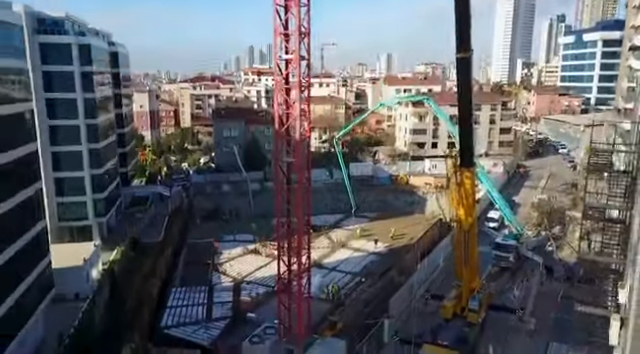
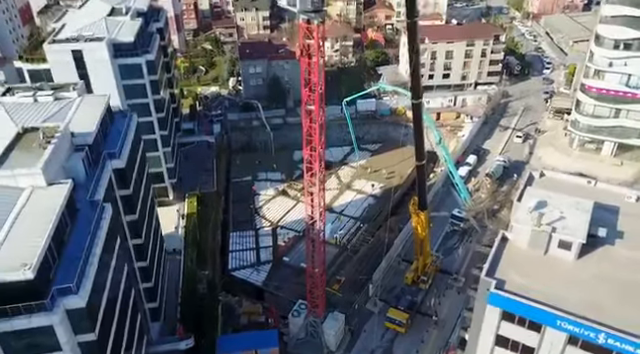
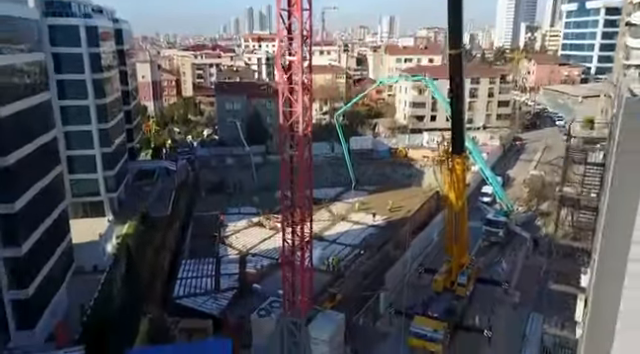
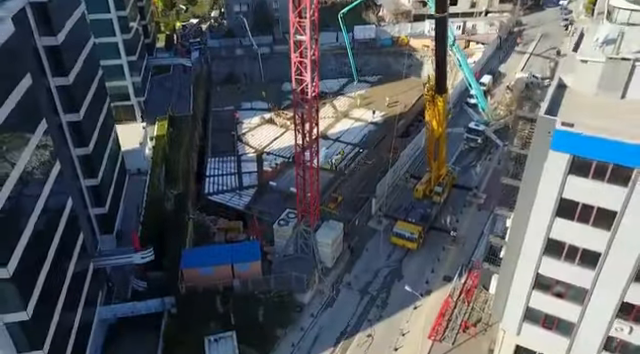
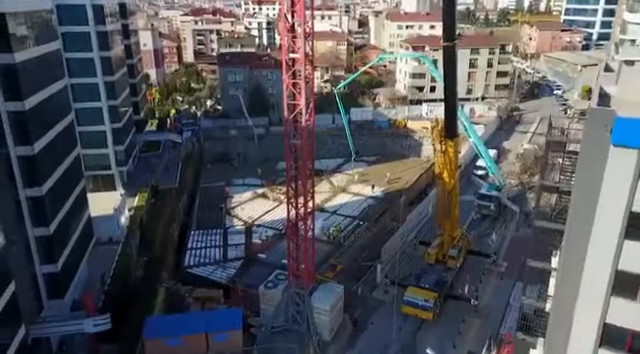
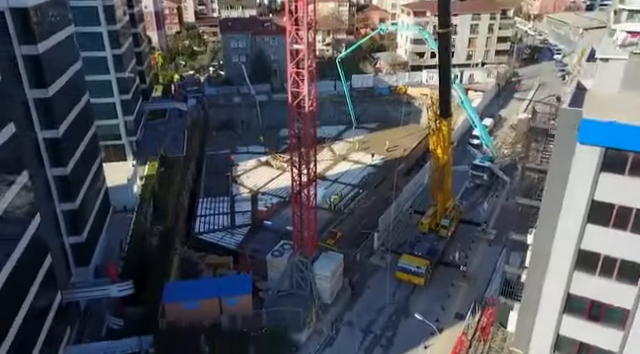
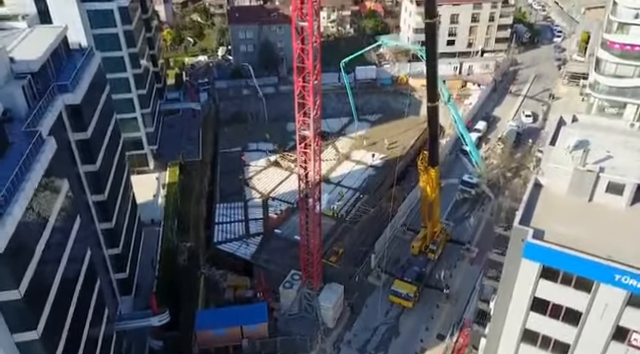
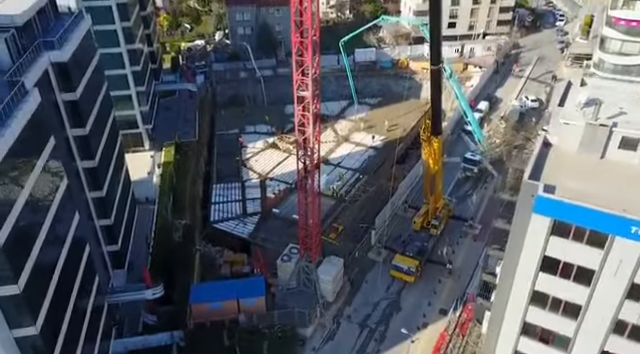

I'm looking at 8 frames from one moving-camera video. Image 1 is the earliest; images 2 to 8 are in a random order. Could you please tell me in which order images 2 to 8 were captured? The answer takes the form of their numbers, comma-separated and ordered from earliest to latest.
3, 5, 6, 4, 8, 7, 2
